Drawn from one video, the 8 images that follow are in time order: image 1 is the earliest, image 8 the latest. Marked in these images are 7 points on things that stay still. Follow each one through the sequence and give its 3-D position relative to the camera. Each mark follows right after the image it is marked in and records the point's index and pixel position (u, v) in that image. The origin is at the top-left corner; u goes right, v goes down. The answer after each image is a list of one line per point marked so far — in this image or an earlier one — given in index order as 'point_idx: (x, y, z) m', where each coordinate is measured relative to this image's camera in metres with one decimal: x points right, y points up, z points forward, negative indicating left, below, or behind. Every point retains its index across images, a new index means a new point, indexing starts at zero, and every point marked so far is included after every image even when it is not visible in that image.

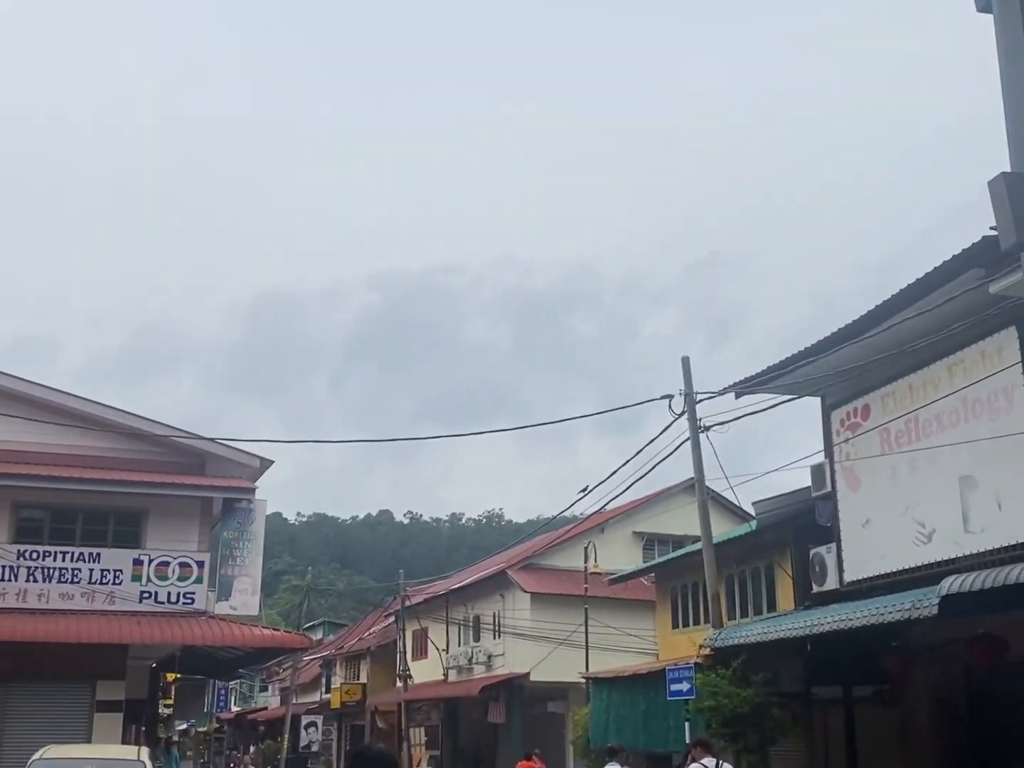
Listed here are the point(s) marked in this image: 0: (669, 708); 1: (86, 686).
0: (+2.5, -5.0, +18.2) m
1: (-7.2, -5.1, +20.0) m
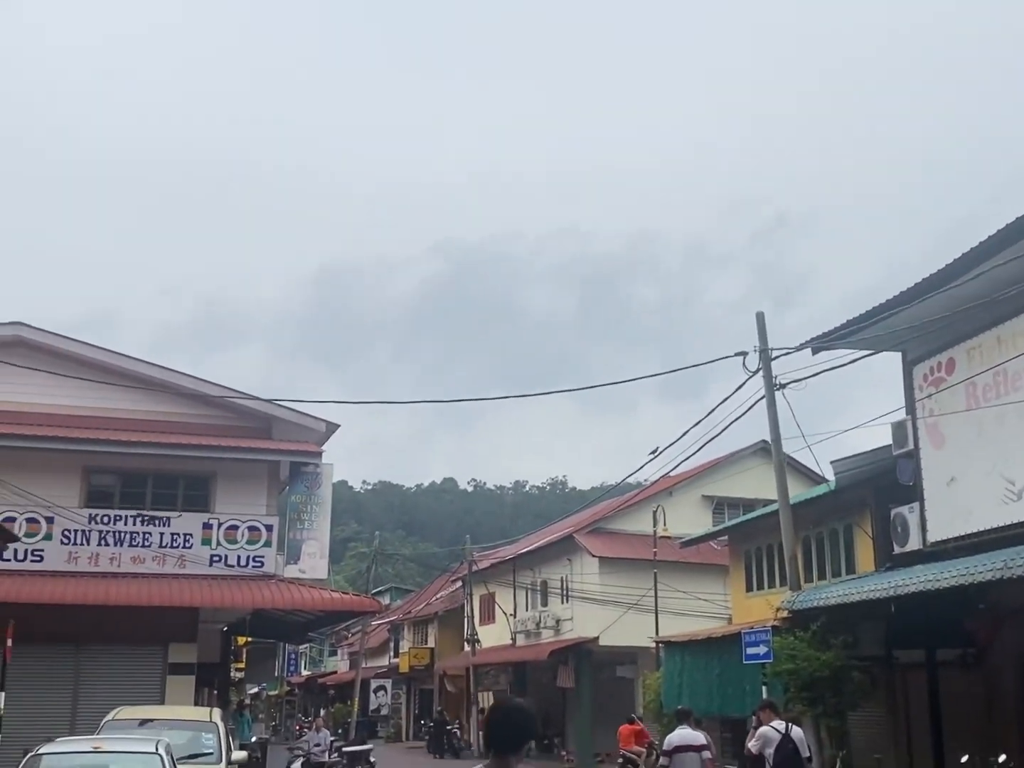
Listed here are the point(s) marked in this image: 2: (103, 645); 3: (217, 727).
0: (+3.5, -4.3, +17.9) m
1: (-6.0, -4.5, +20.1) m
2: (-6.8, -4.4, +19.8) m
3: (-3.0, -3.4, +11.8) m
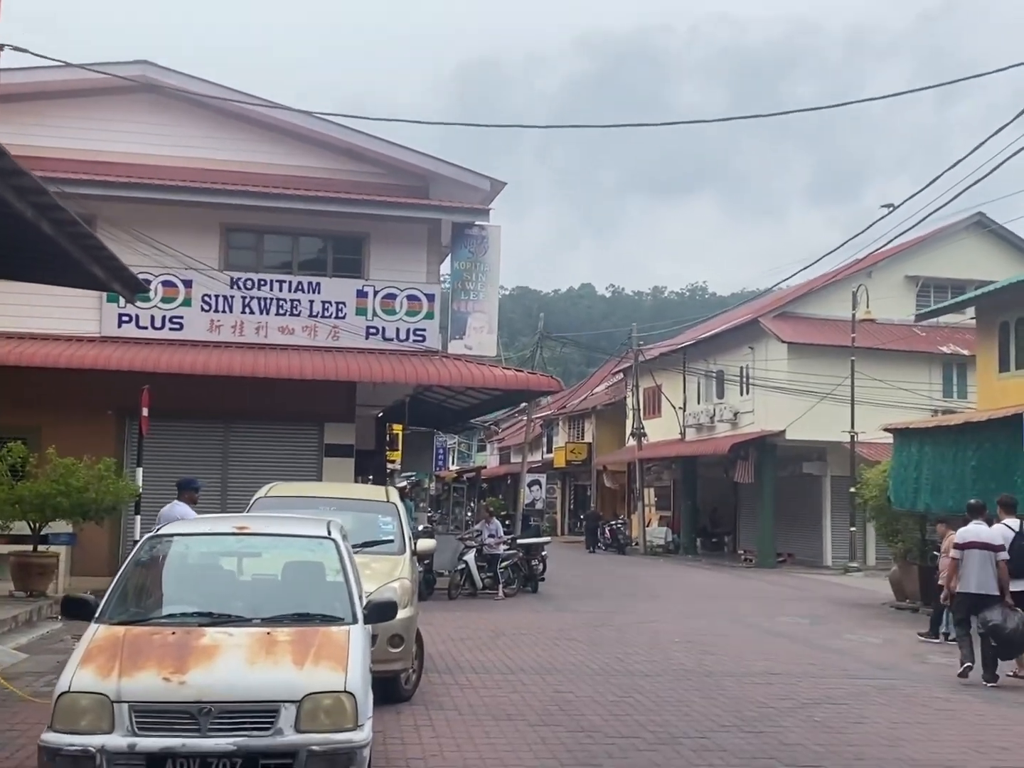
0: (+6.2, -1.0, +14.6) m
1: (-3.0, -0.7, +17.9) m
2: (-3.9, -0.6, +17.7) m
3: (-0.9, -1.0, +9.3) m
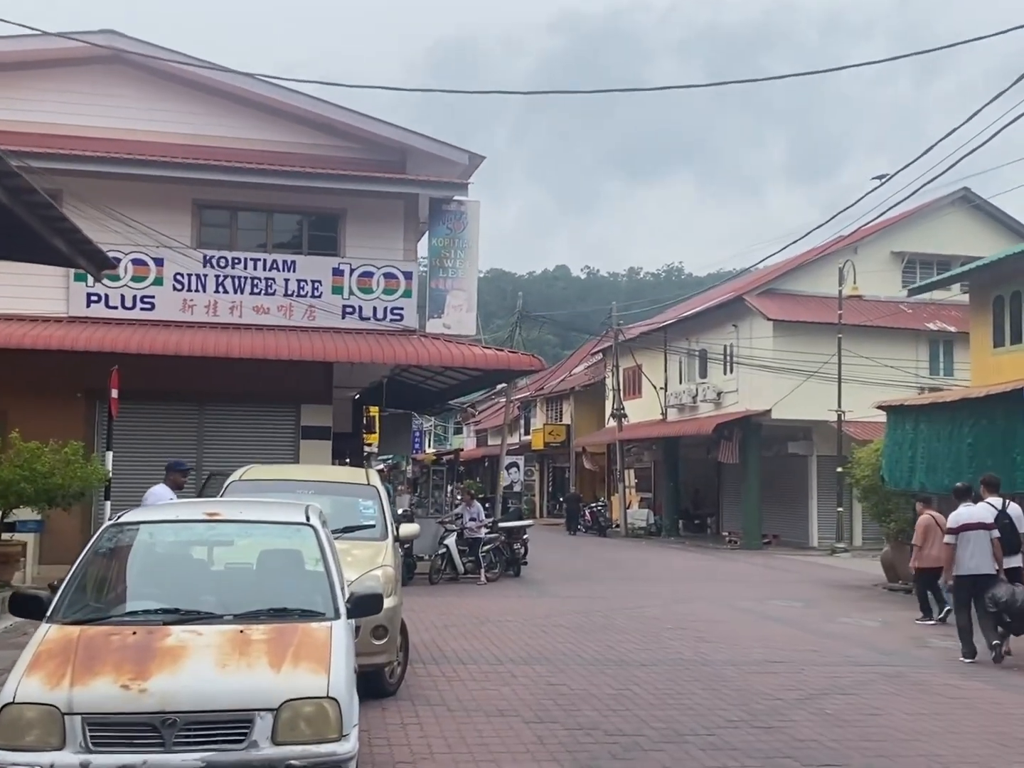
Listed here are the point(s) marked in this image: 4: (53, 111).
0: (+6.0, -0.7, +14.2) m
1: (-3.2, -0.4, +17.4) m
2: (-4.1, -0.3, +17.2) m
3: (-1.0, -0.8, +8.7) m
4: (-7.2, +4.3, +18.6) m
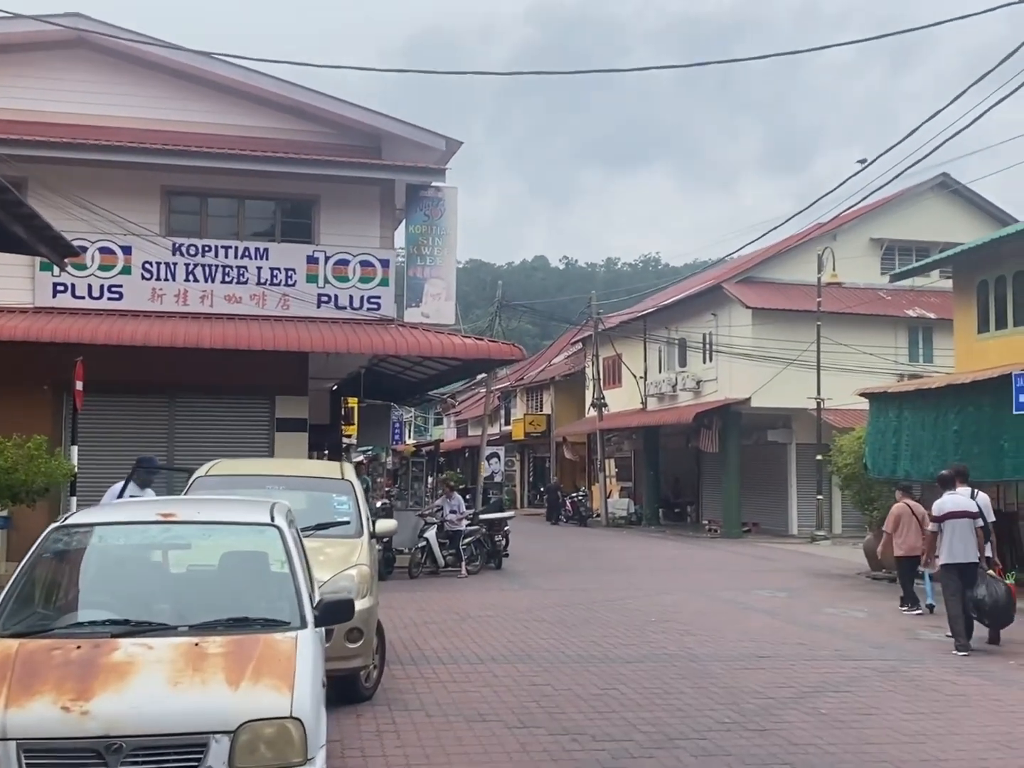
0: (+5.8, -0.5, +14.0) m
1: (-3.6, -0.2, +17.0) m
2: (-4.4, -0.2, +16.7) m
3: (-1.2, -0.7, +8.4) m
4: (-7.6, +4.4, +18.0) m
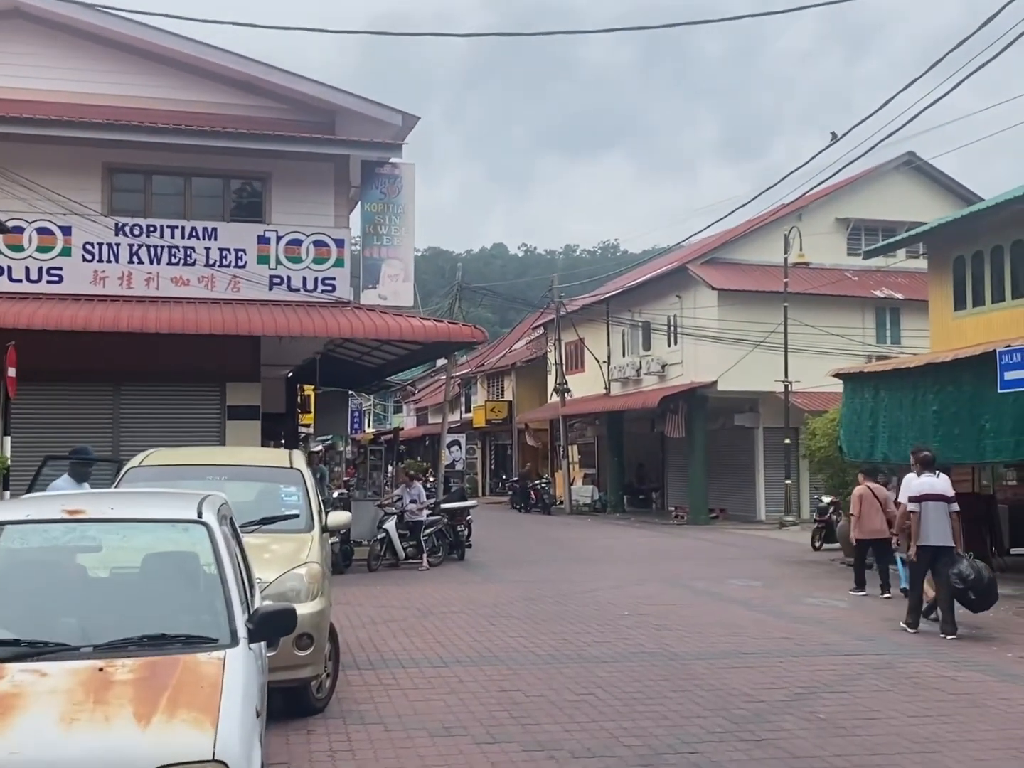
0: (+5.4, -0.2, +13.5) m
1: (-4.1, -0.1, +16.1) m
2: (-4.9, 0.0, +15.9) m
3: (-1.4, -0.6, +7.7) m
4: (-8.2, +4.6, +17.0) m
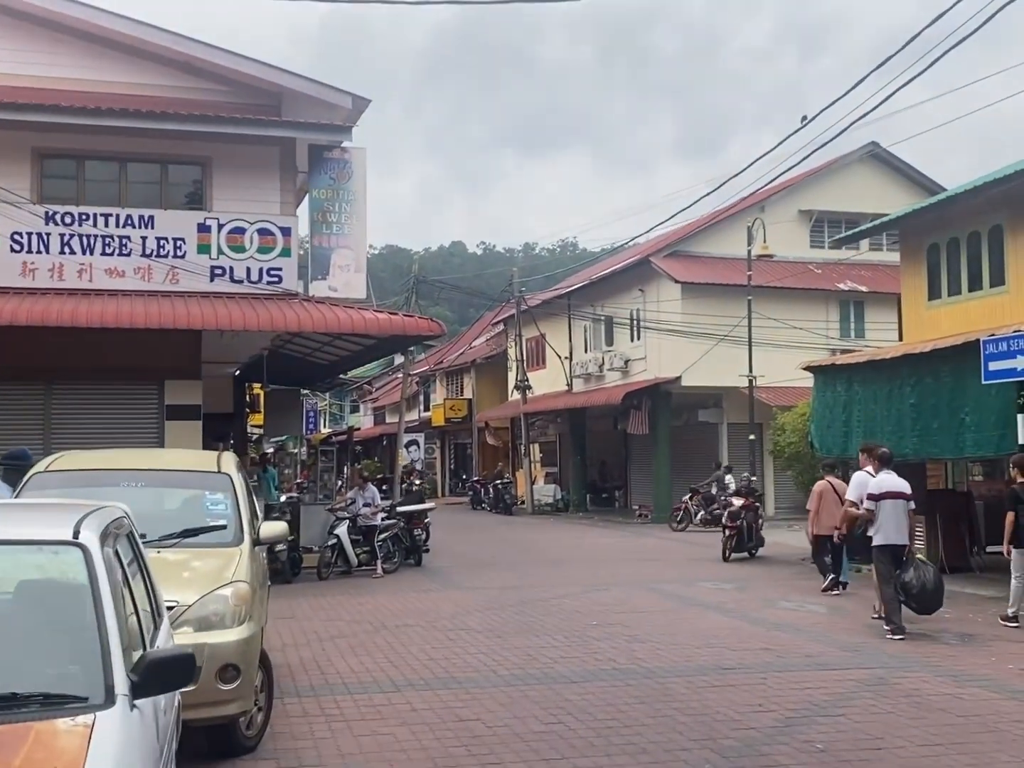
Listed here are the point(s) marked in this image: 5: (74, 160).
0: (+4.9, -0.1, +12.9) m
1: (-4.6, 0.0, +15.2) m
2: (-5.5, 0.0, +14.9) m
3: (-1.6, -0.6, +6.8) m
4: (-8.8, +4.6, +15.9) m
5: (-6.0, +3.1, +16.1) m
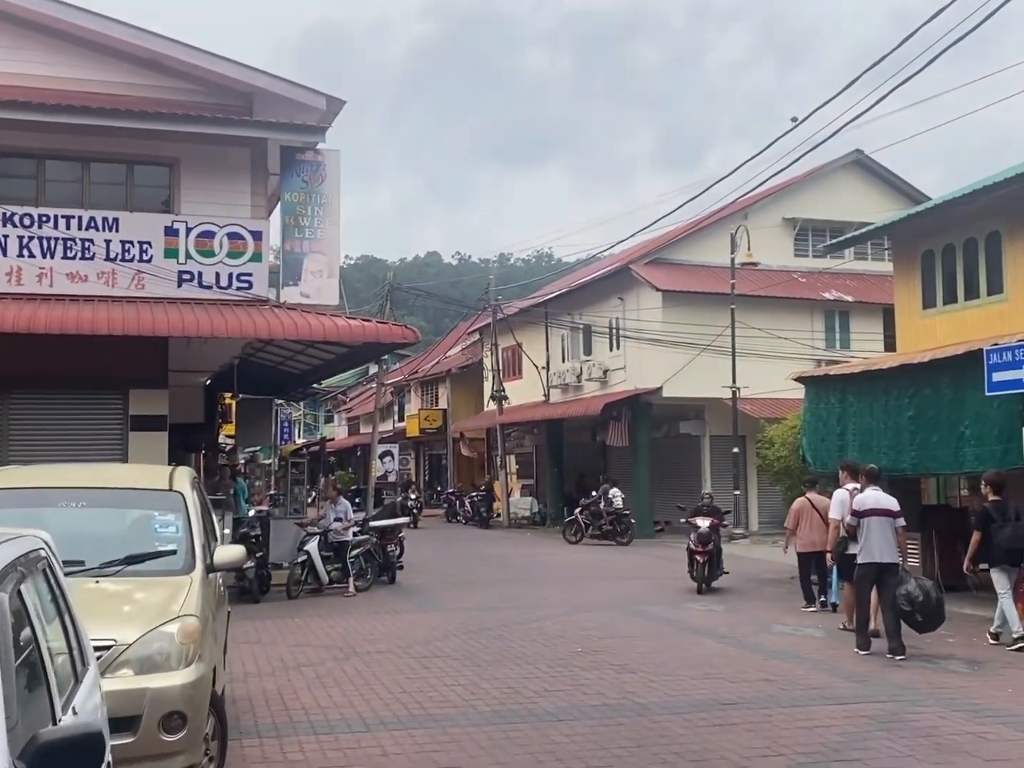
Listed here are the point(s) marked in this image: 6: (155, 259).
0: (+4.7, -0.3, +12.3) m
1: (-4.9, -0.1, +14.5) m
2: (-5.7, -0.1, +14.2) m
3: (-1.7, -0.6, +6.1) m
4: (-9.0, +4.5, +15.2) m
5: (-6.3, +2.9, +15.4) m
6: (-4.7, +1.6, +15.5) m
